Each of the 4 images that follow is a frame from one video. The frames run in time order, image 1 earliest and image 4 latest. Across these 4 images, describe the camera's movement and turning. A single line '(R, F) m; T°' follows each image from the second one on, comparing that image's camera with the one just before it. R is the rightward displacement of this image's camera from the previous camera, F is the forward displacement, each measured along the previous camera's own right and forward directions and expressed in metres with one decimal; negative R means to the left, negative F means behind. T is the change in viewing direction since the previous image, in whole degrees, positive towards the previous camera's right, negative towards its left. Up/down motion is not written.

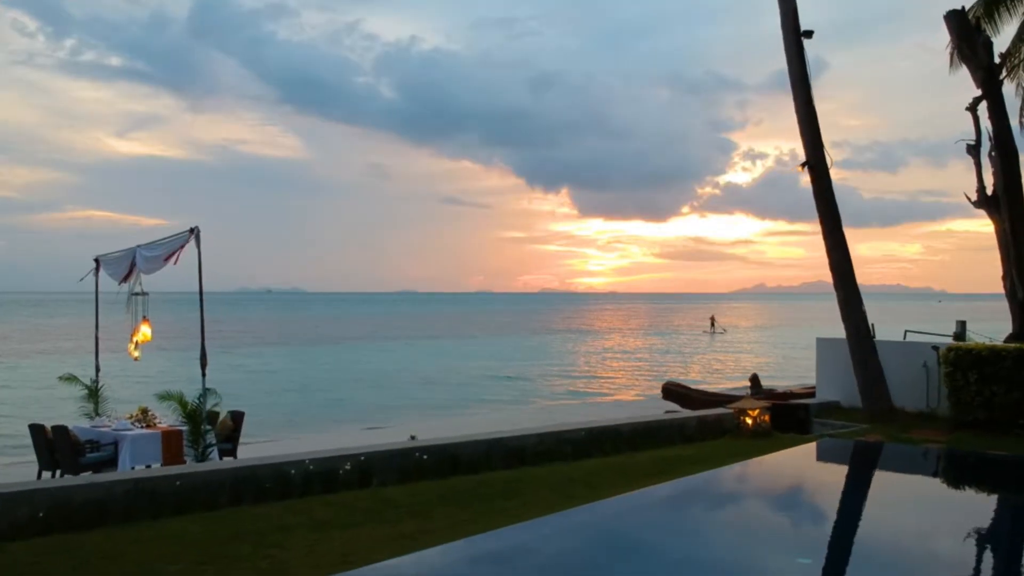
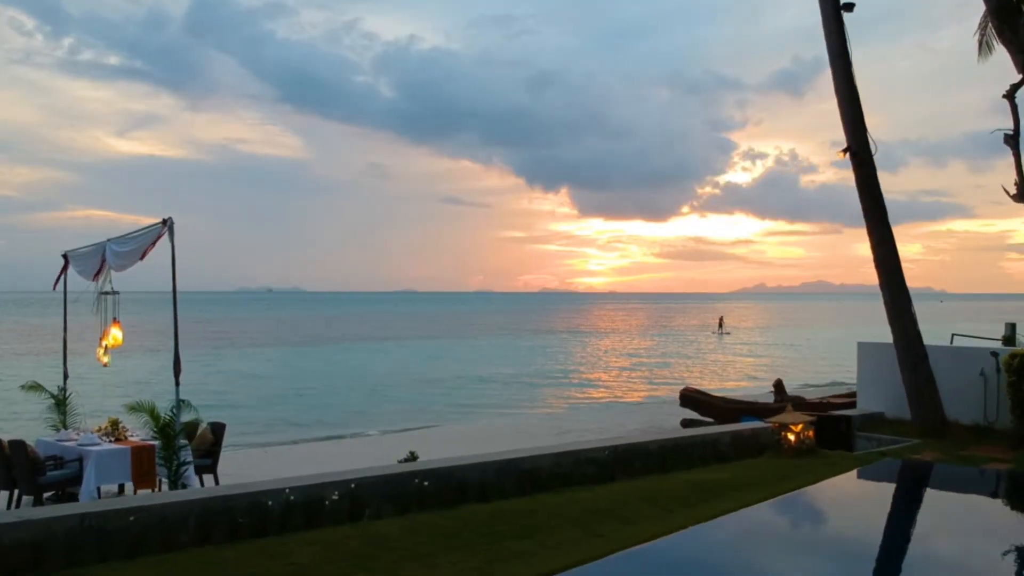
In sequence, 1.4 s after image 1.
(-0.1, +1.1) m; 0°
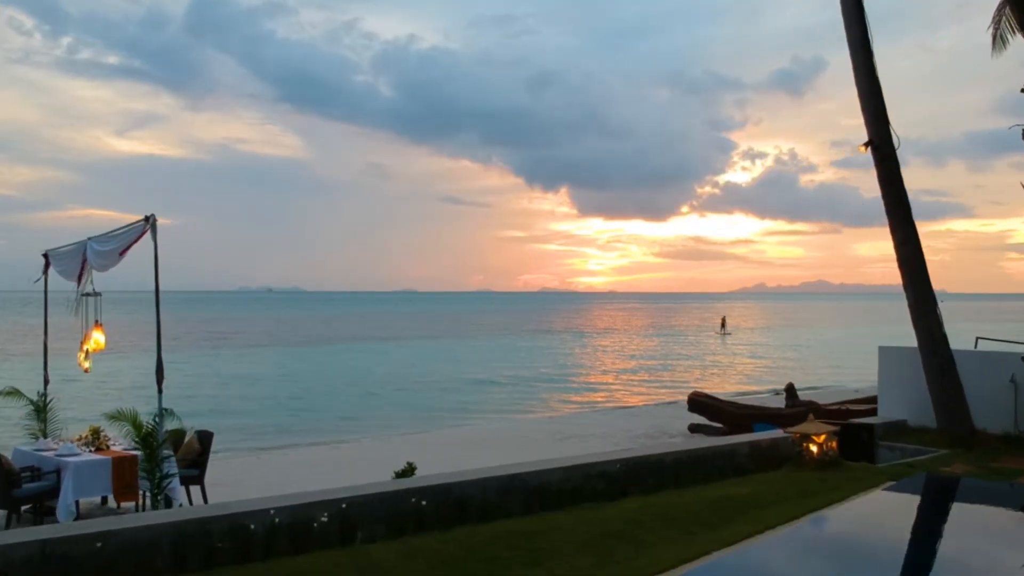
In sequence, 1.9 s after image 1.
(0.0, +0.5) m; 0°
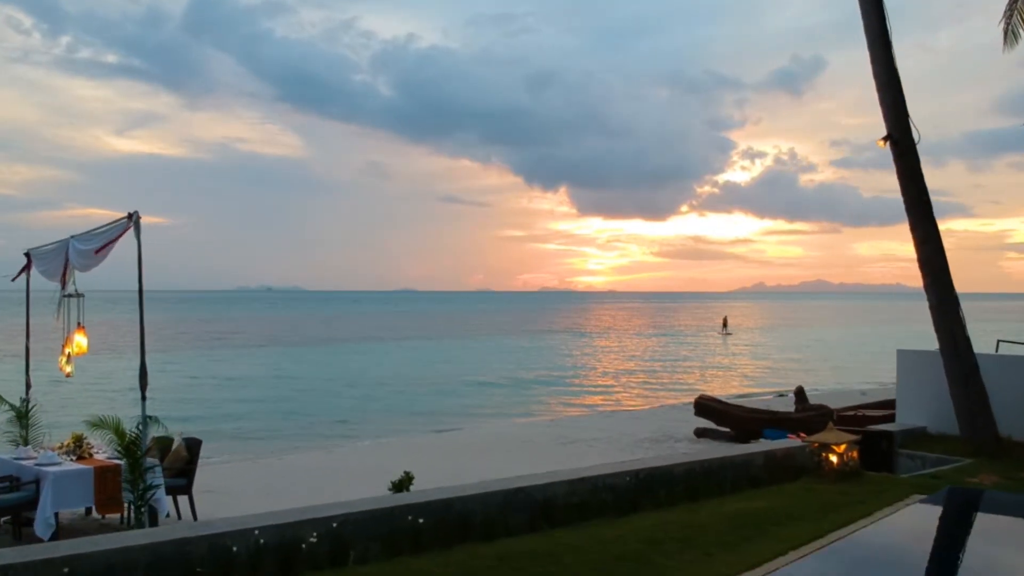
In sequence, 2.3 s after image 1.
(0.0, +0.4) m; 0°
